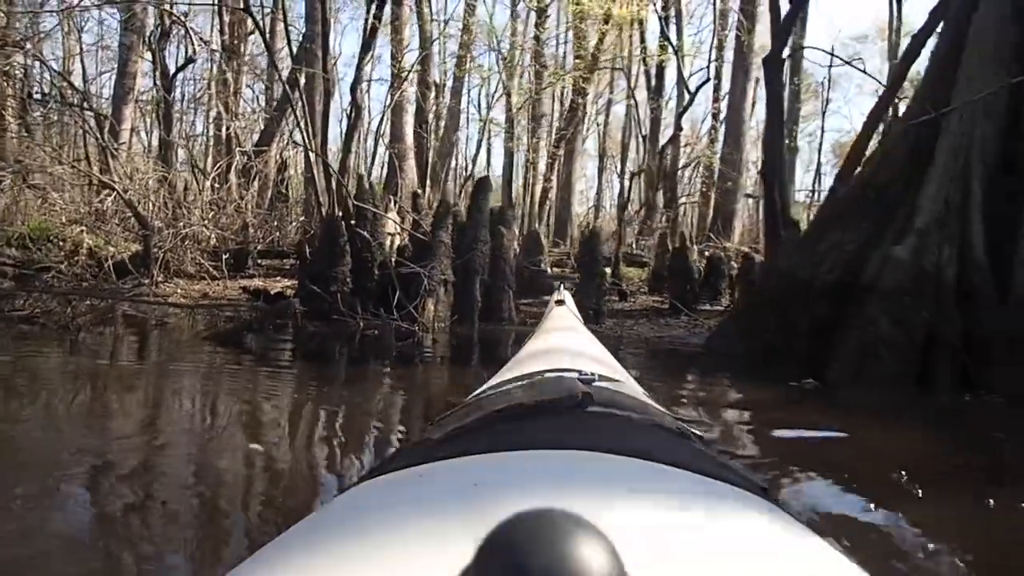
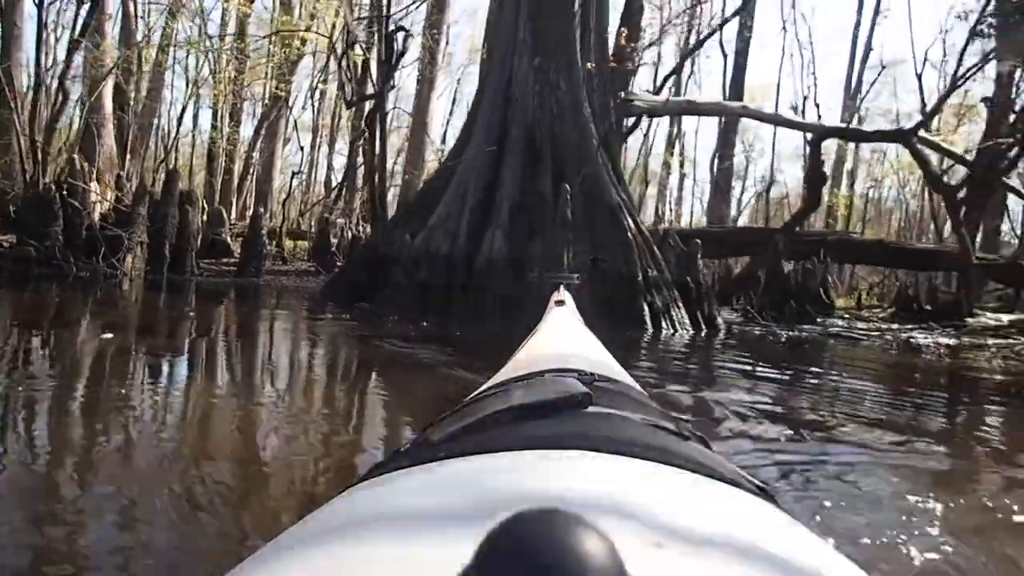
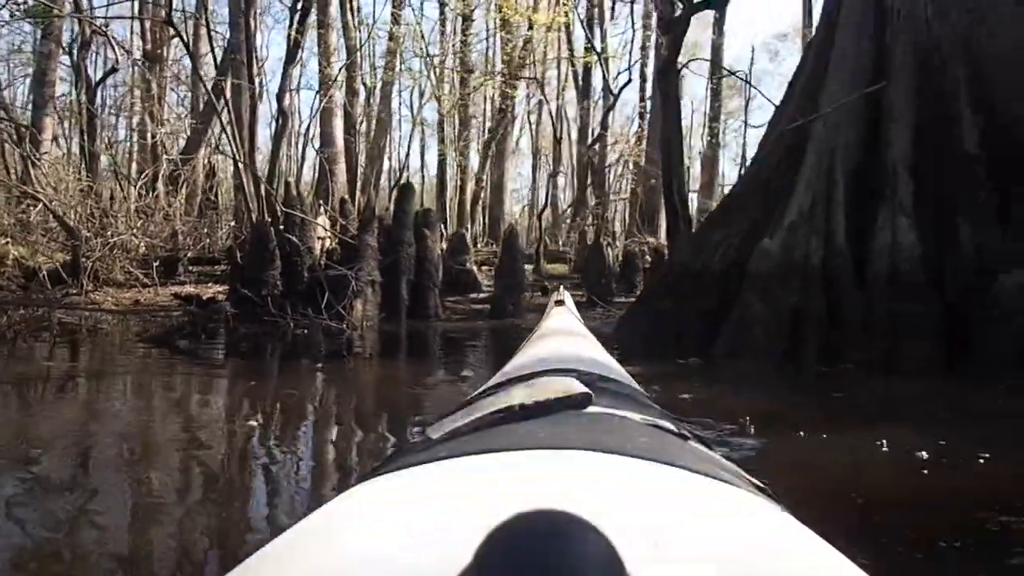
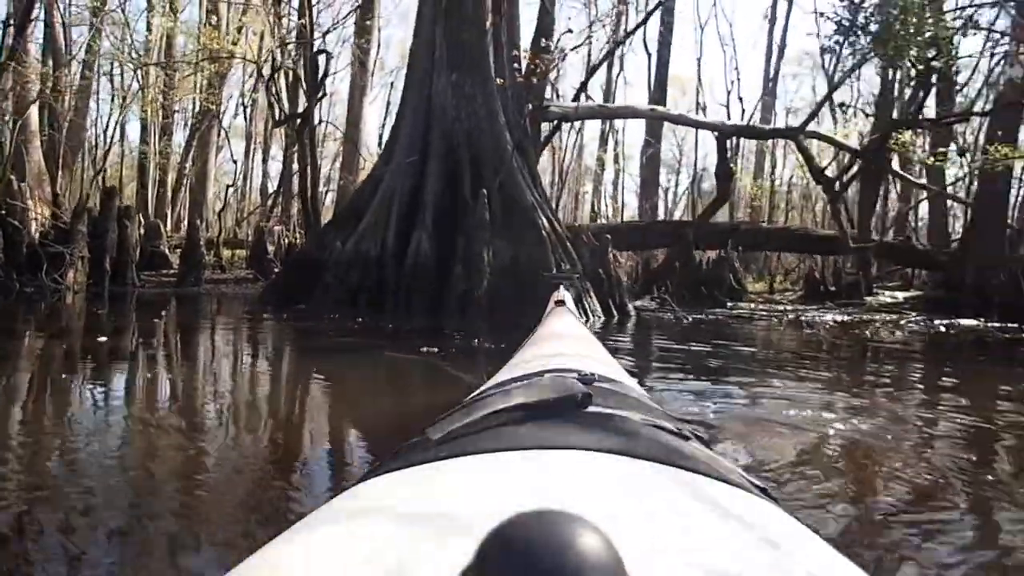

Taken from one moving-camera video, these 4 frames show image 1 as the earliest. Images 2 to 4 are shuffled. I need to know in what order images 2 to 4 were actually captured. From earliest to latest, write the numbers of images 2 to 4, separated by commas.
3, 2, 4
